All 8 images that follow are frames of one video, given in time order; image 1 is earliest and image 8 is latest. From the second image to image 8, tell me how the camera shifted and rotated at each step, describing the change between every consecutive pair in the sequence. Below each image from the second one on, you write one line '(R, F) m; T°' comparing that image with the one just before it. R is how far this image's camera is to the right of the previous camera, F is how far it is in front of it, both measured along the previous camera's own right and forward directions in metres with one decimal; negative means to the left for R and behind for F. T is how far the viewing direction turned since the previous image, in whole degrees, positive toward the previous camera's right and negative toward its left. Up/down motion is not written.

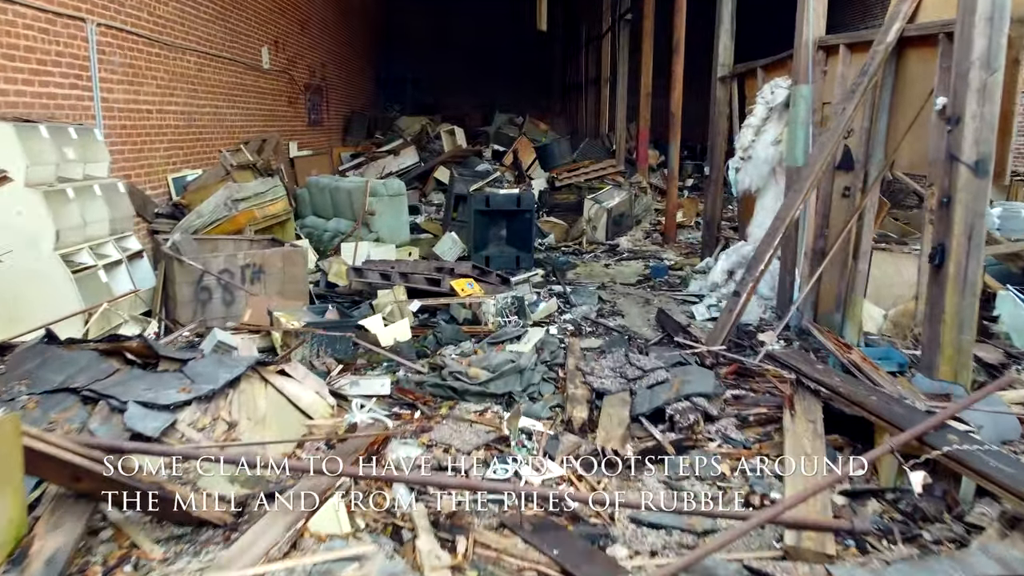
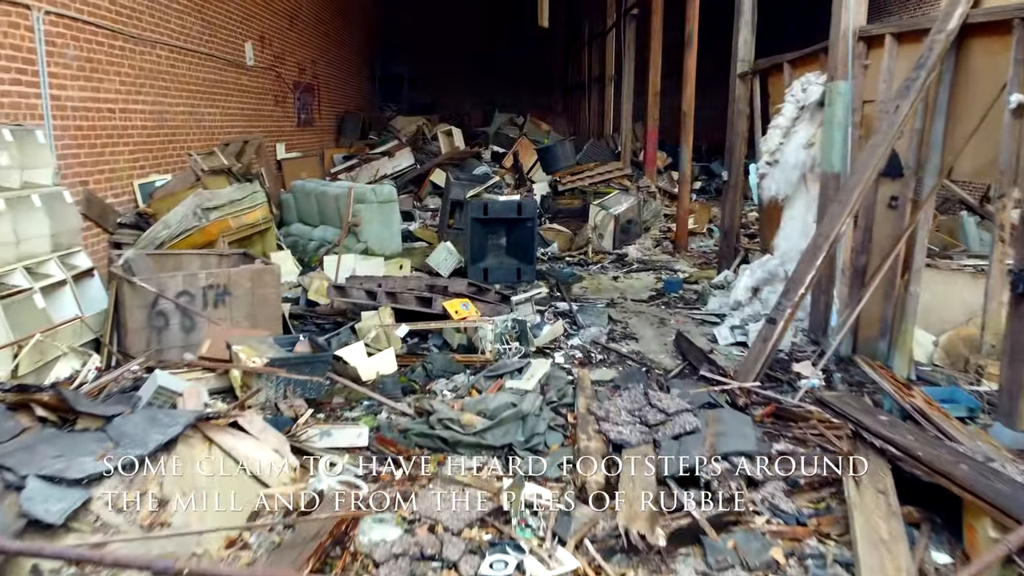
(0.0, +0.6) m; 0°
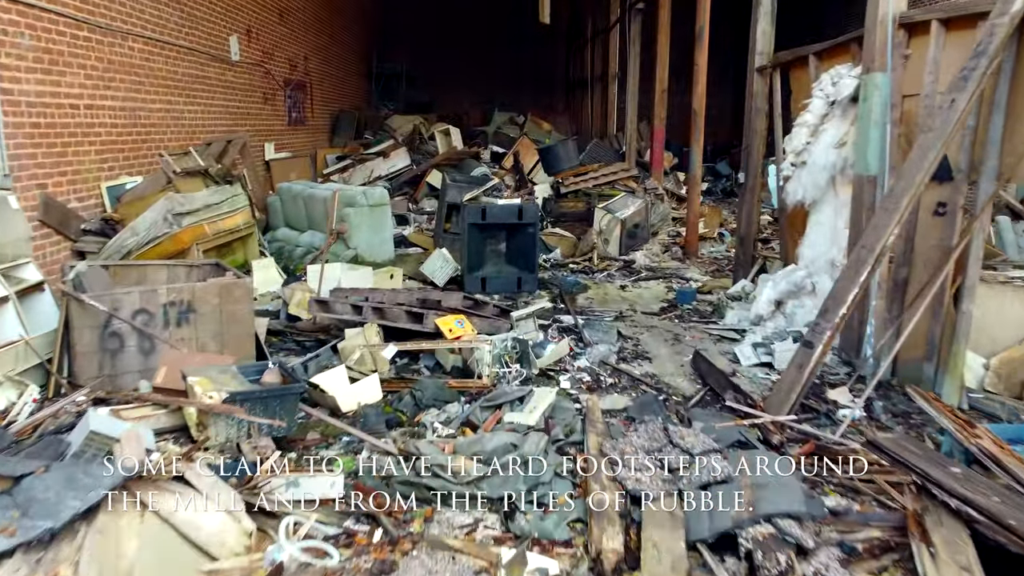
(0.0, +0.5) m; 0°
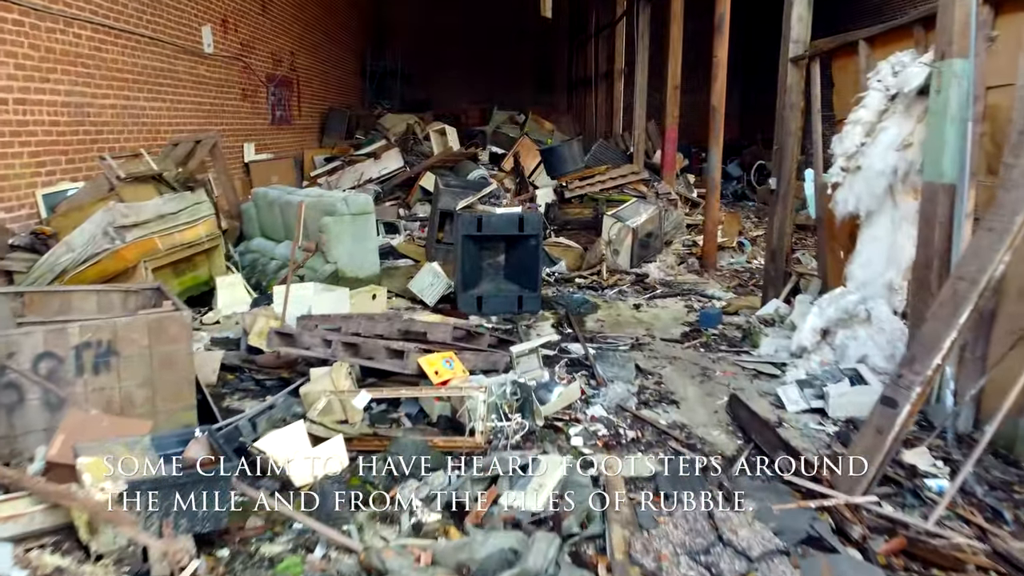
(0.0, +0.7) m; 0°
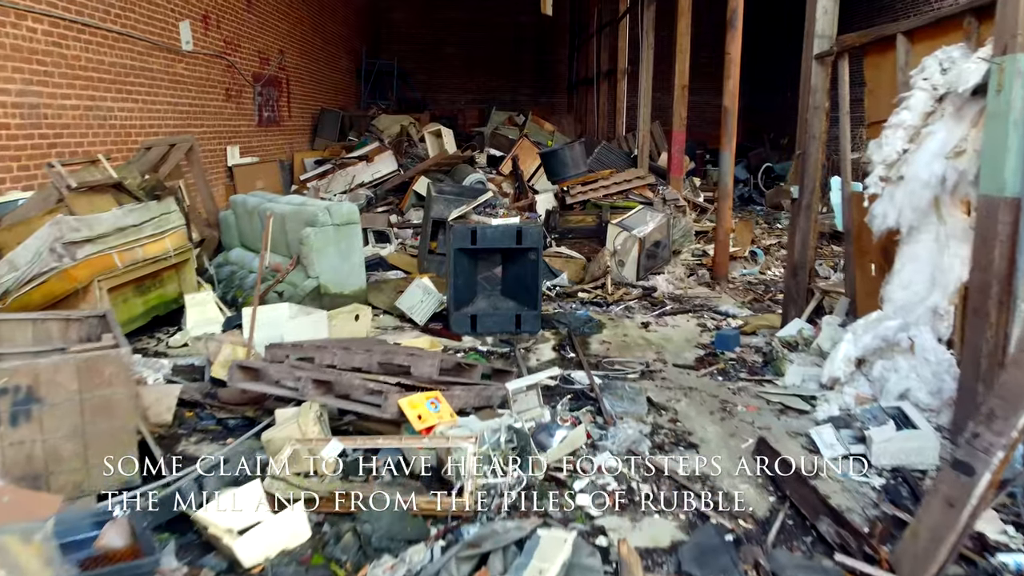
(0.0, +0.5) m; 0°
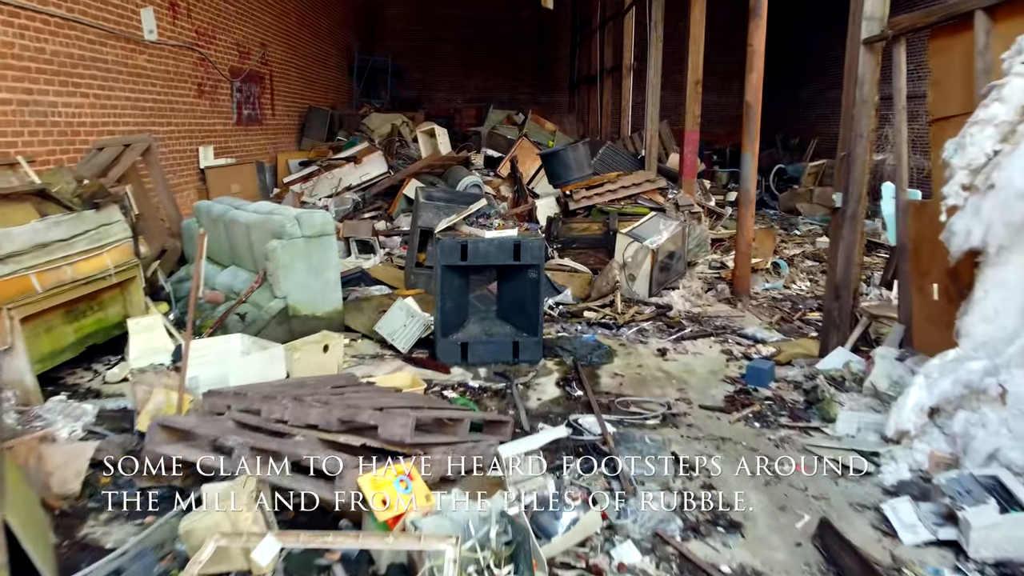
(0.0, +0.7) m; 0°
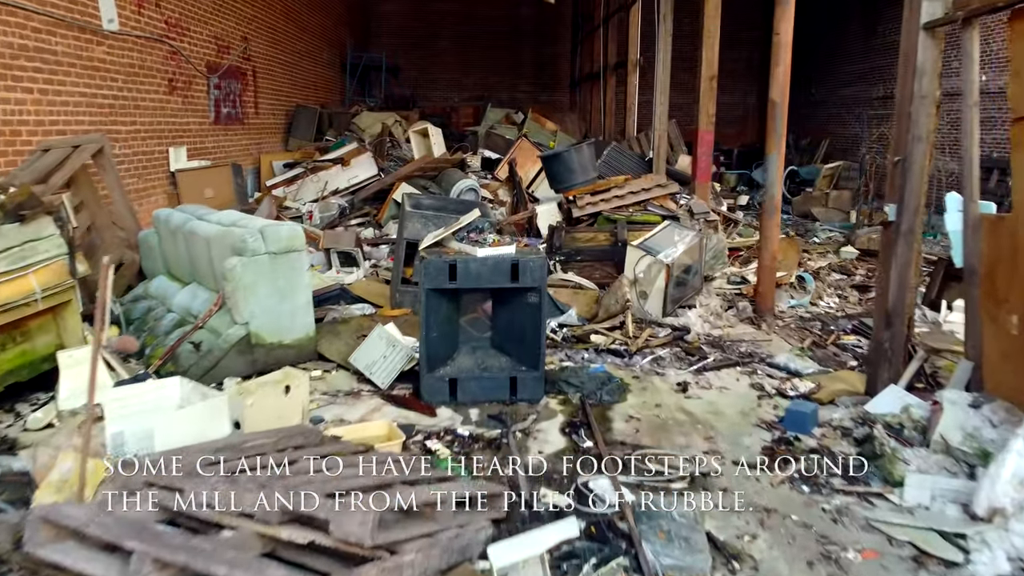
(0.0, +0.6) m; 0°
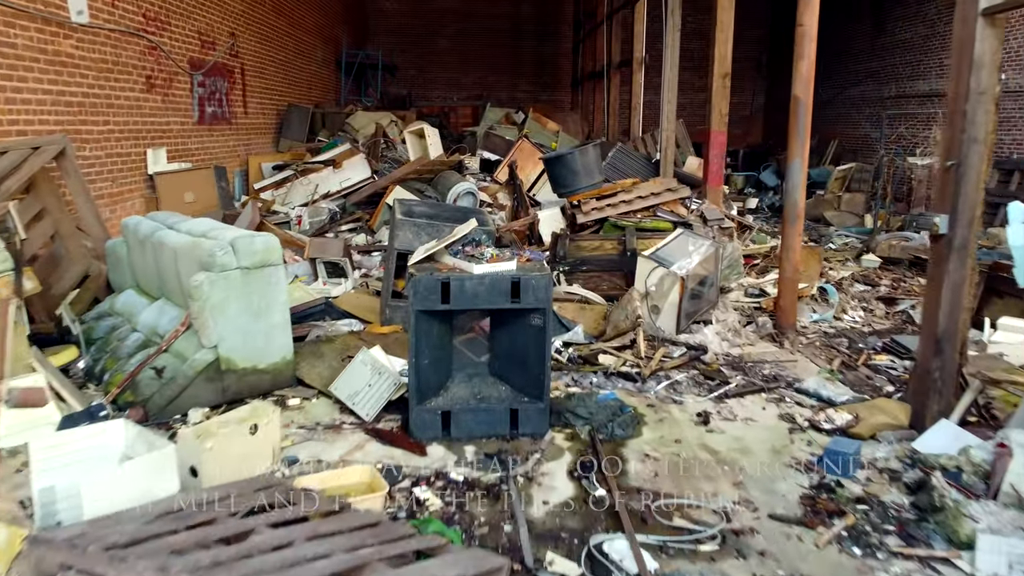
(0.0, +0.4) m; 0°
